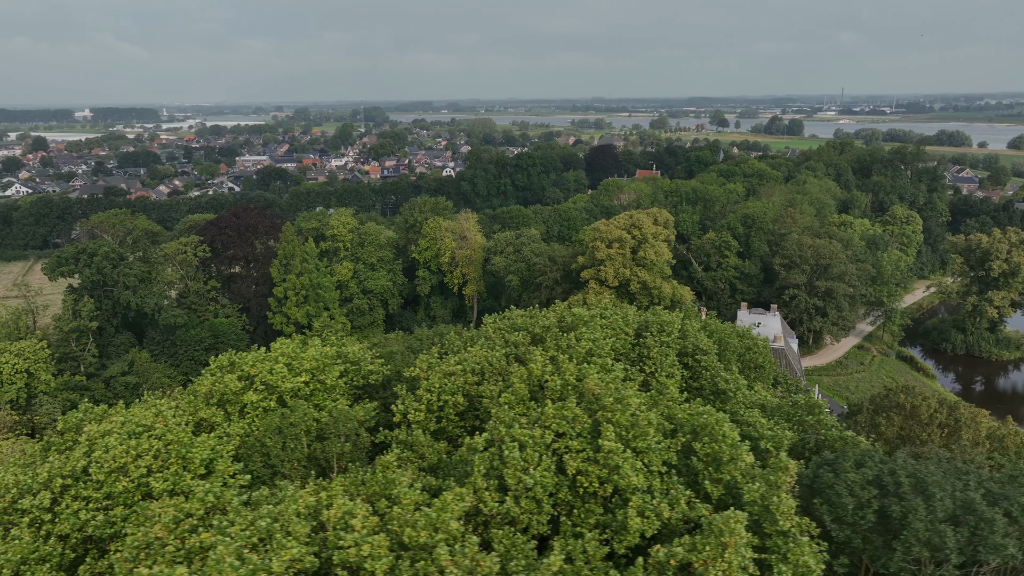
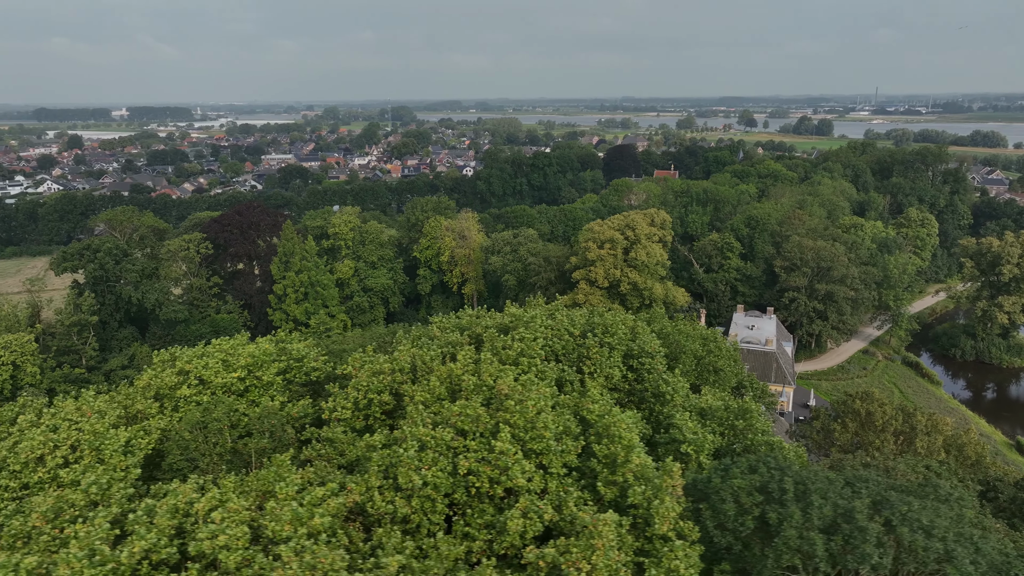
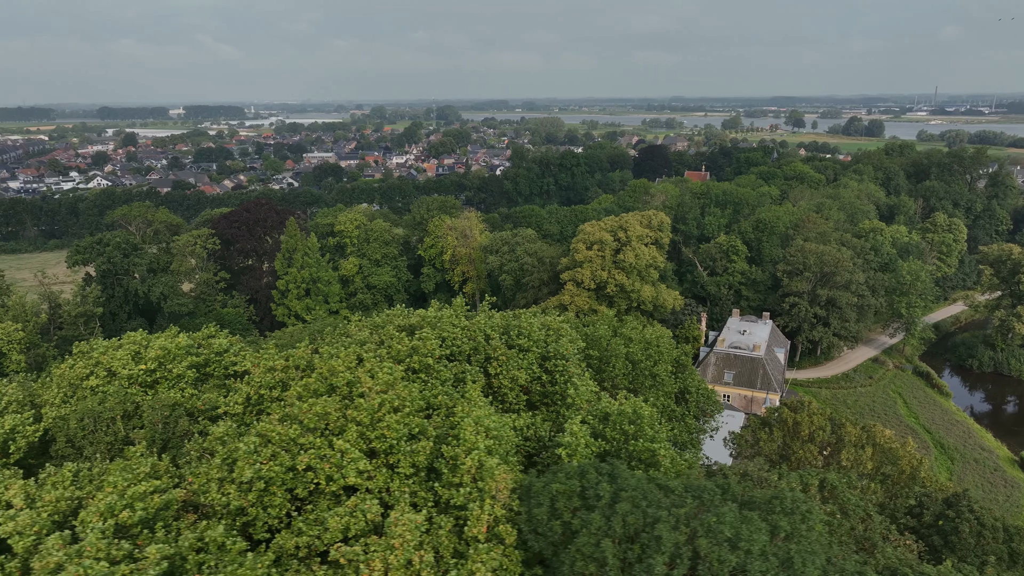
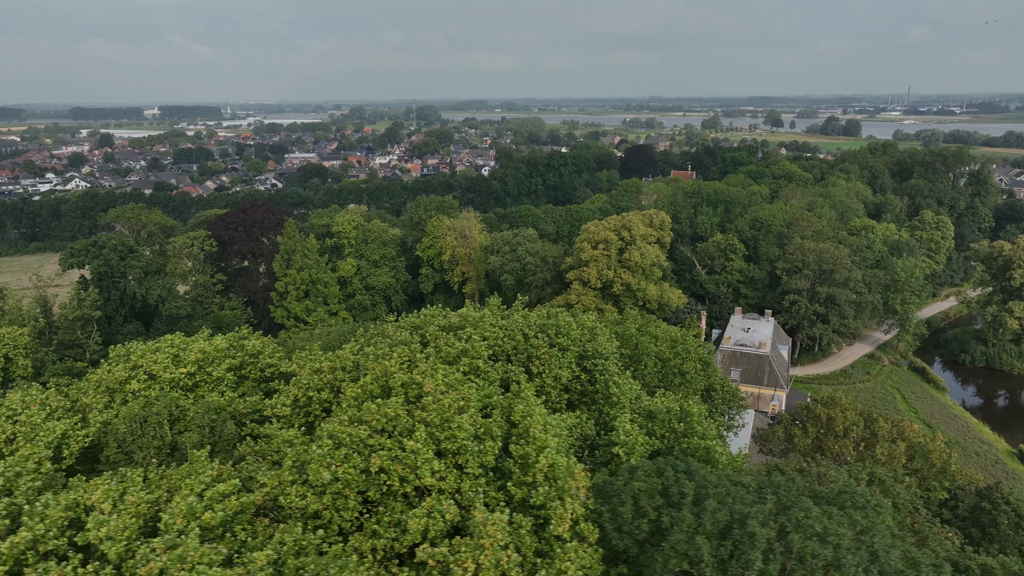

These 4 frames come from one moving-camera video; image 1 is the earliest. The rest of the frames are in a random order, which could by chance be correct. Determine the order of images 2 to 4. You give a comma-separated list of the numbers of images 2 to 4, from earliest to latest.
2, 4, 3
